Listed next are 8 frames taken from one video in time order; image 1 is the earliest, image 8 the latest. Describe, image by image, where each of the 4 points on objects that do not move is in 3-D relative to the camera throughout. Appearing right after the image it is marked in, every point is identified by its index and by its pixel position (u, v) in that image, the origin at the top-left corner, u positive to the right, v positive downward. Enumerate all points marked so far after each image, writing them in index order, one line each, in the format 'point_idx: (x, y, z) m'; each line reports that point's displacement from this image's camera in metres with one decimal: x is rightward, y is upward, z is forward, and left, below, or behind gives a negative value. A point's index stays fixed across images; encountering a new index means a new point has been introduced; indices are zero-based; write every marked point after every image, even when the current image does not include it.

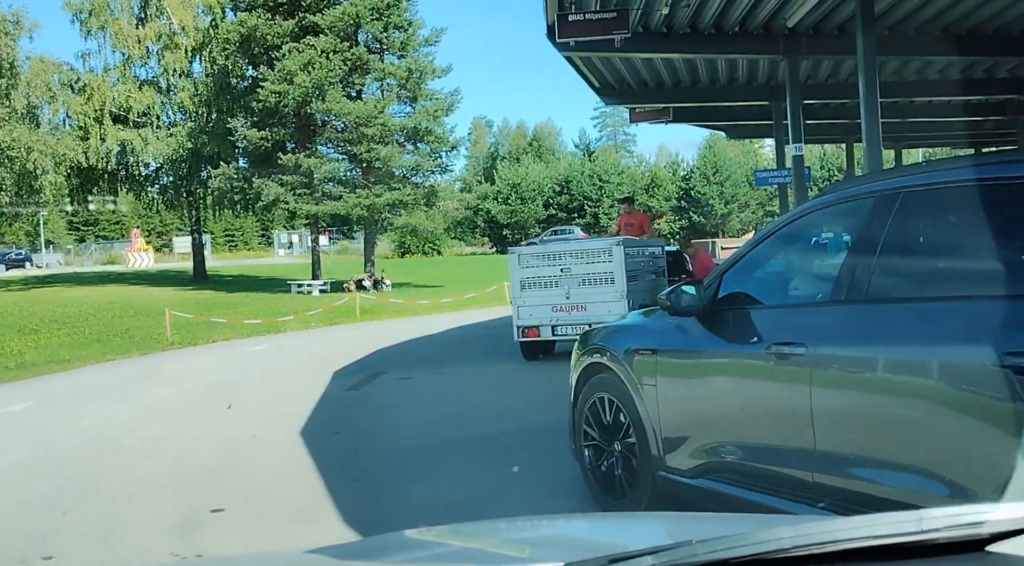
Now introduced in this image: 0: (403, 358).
0: (-1.9, -1.4, +16.5) m
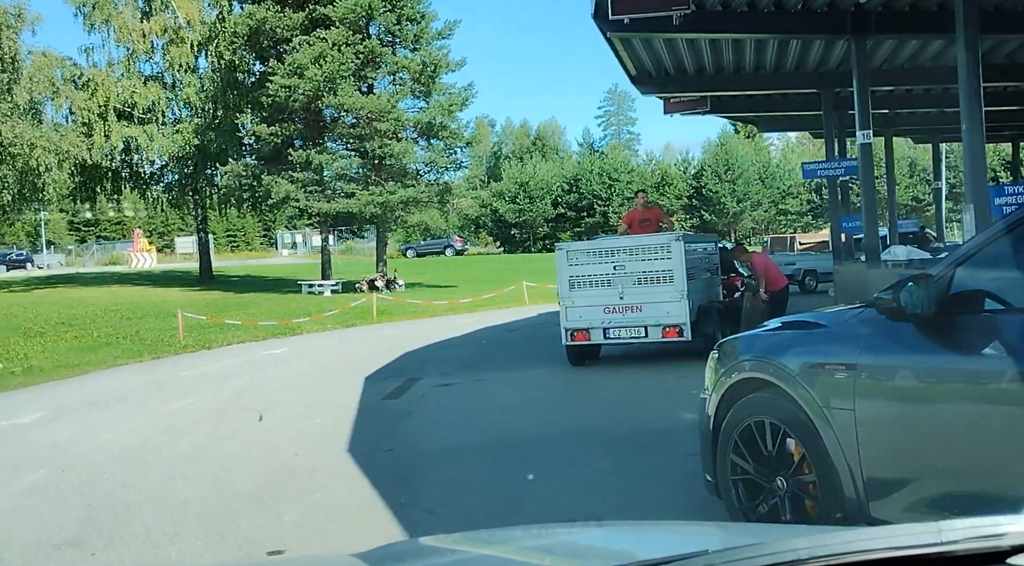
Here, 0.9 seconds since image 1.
0: (-1.2, -1.4, +15.5) m
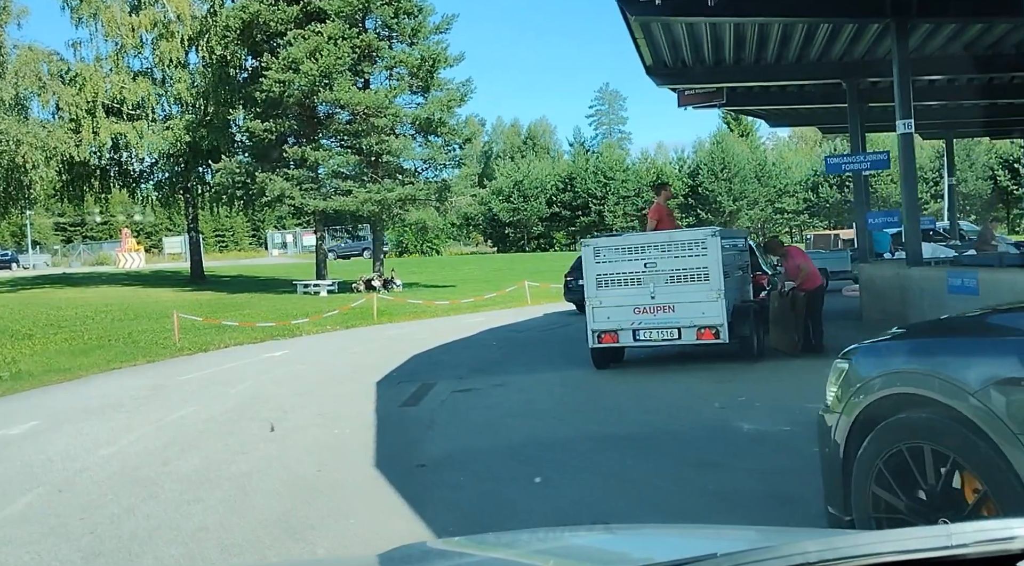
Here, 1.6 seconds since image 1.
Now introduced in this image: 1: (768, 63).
0: (-1.0, -1.3, +14.7) m
1: (+5.0, +4.3, +17.4) m
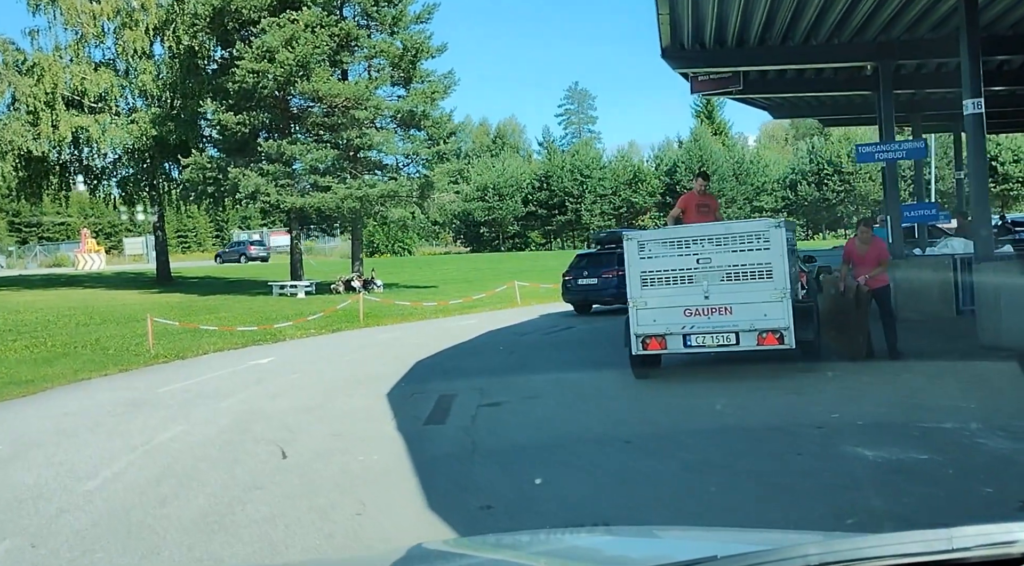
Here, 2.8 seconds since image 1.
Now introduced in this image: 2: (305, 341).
0: (-0.7, -1.3, +13.4) m
1: (+5.1, +4.3, +16.3) m
2: (-4.4, -1.2, +19.2) m
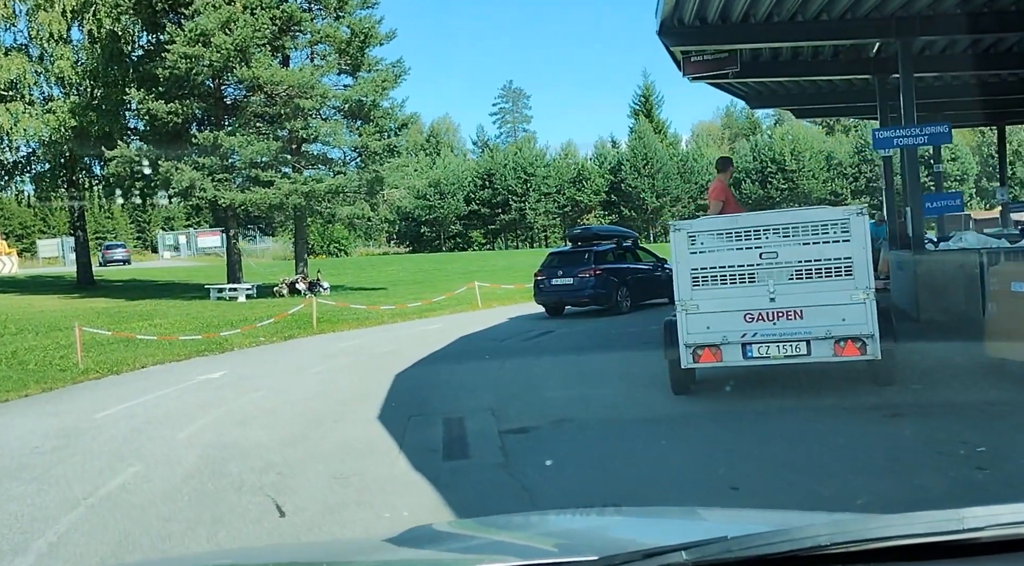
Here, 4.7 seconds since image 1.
0: (-0.7, -1.4, +11.6) m
1: (+4.8, +4.4, +15.0) m
2: (-4.9, -1.3, +17.1) m
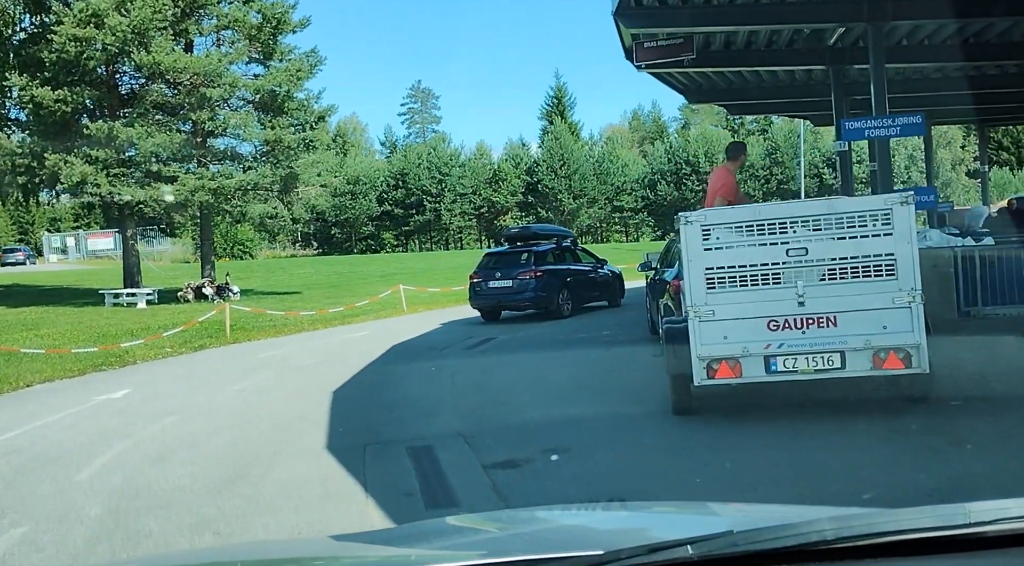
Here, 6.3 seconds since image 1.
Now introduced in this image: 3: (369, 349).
0: (-1.1, -1.4, +10.0) m
1: (+4.0, +4.3, +14.0) m
2: (-5.8, -1.4, +15.1) m
3: (-2.6, -1.2, +15.9) m
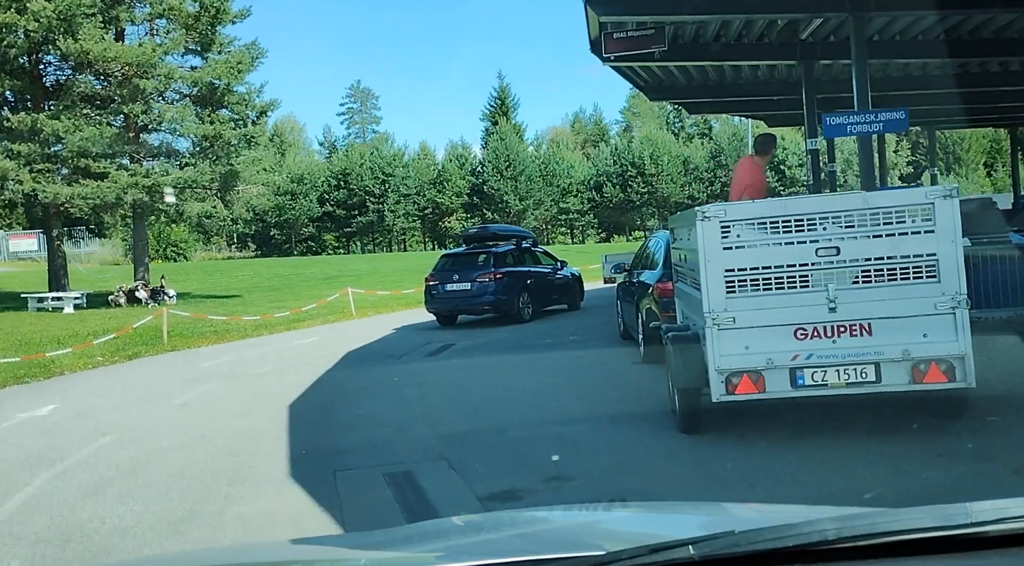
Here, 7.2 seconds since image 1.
0: (-1.3, -1.4, +9.0) m
1: (+3.5, +4.3, +13.4) m
2: (-6.4, -1.4, +13.7) m
3: (-3.2, -1.2, +14.8) m
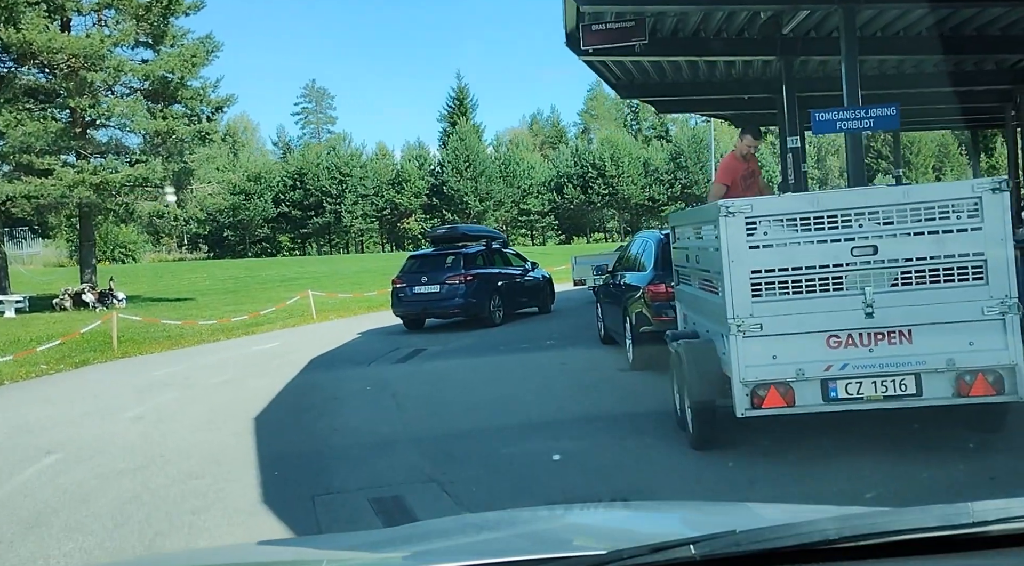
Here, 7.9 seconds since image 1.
0: (-1.4, -1.5, +8.2) m
1: (+3.2, +4.3, +12.8) m
2: (-6.7, -1.4, +12.7) m
3: (-3.6, -1.3, +13.9) m
